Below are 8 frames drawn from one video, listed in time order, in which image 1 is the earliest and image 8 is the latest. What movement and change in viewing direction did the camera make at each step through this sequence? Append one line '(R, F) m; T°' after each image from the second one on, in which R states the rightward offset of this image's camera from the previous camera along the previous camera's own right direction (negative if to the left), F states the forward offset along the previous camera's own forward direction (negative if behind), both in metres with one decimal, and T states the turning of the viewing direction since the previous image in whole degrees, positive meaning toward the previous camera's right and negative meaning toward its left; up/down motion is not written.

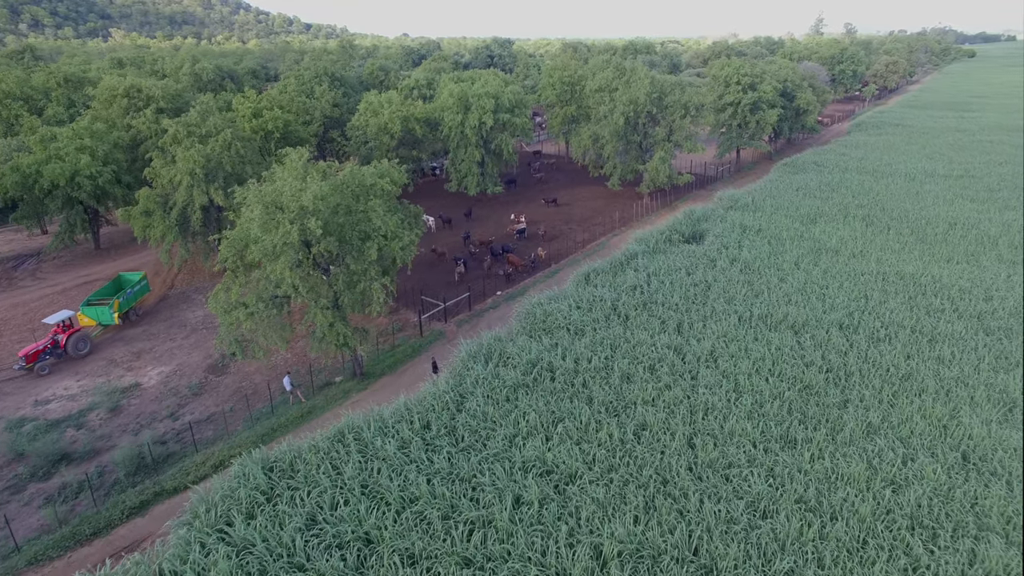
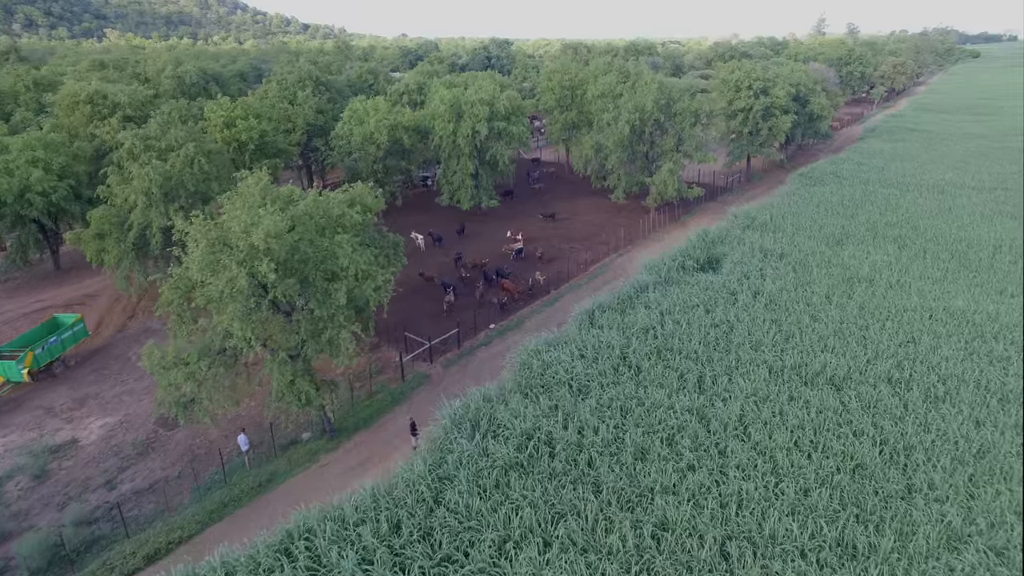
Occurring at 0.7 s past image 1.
(+0.2, +3.4) m; 0°
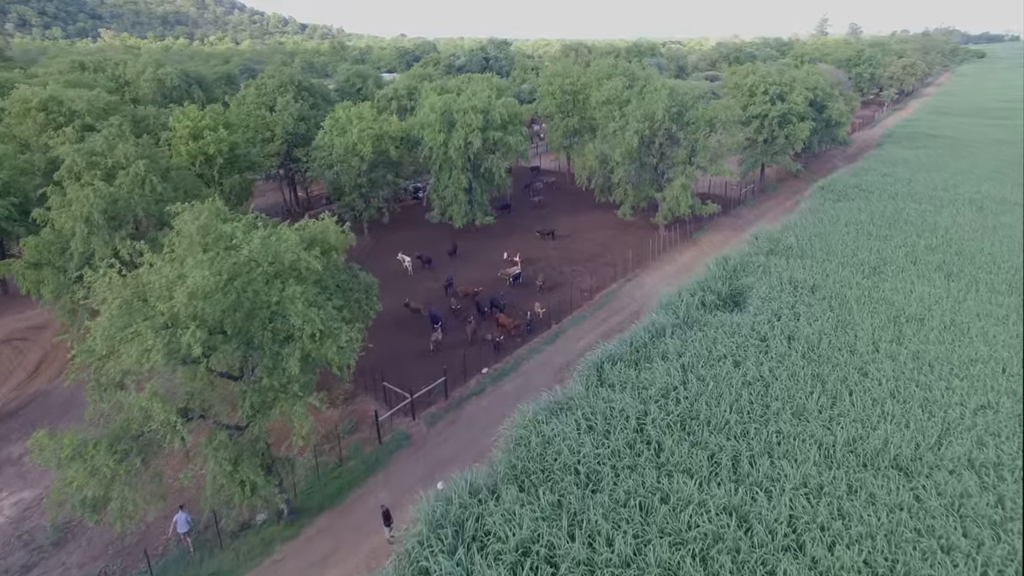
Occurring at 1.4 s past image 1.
(+0.2, +3.7) m; 0°
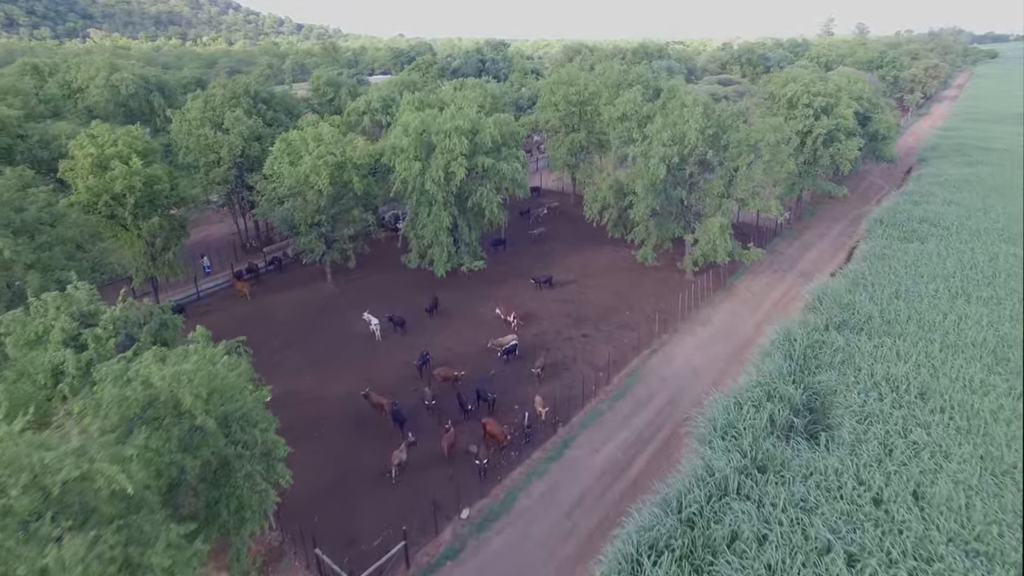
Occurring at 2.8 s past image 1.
(+0.3, +7.6) m; 0°
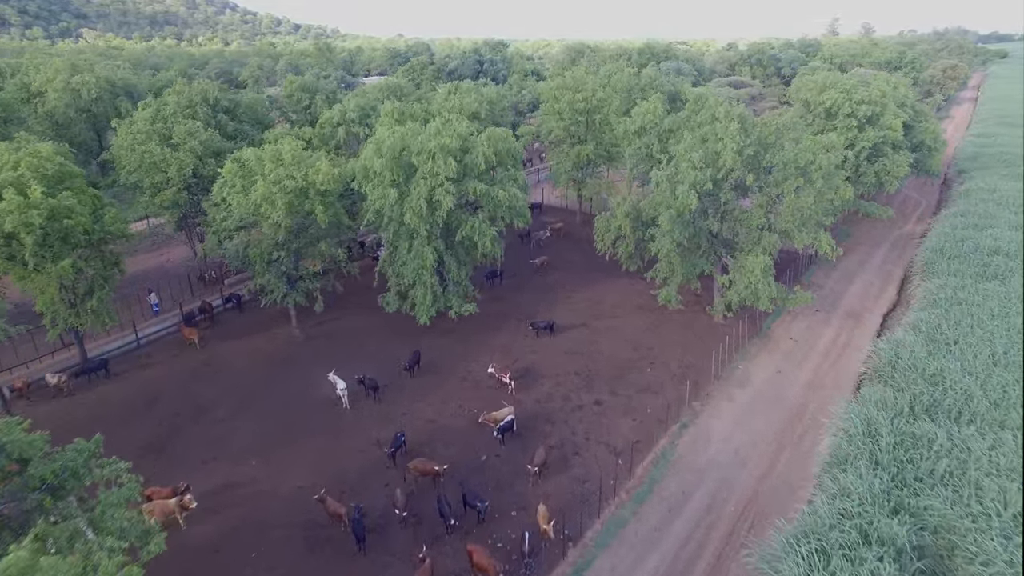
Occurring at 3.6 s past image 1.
(+0.1, +5.4) m; 0°
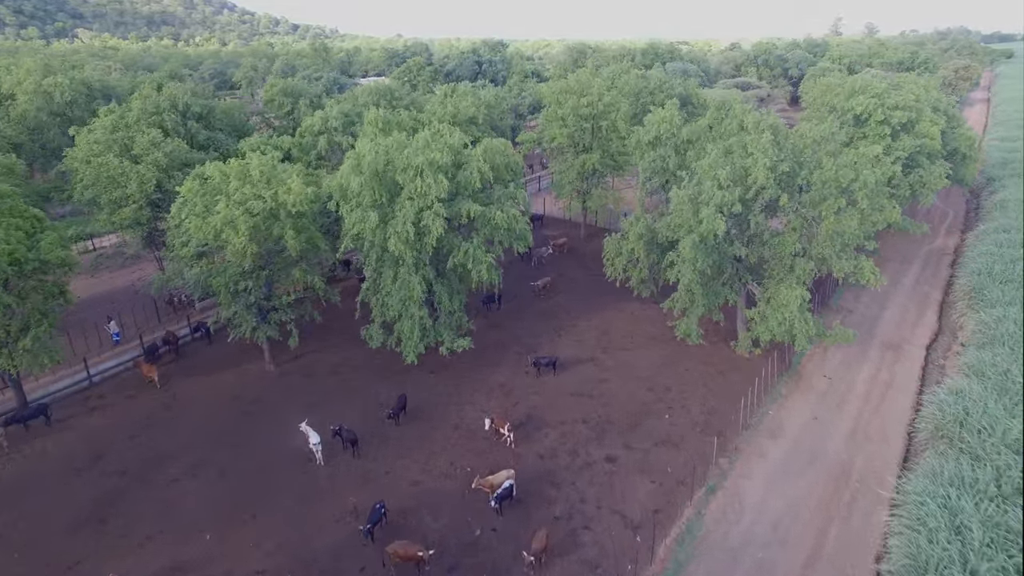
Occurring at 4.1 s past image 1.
(0.0, +3.3) m; 0°
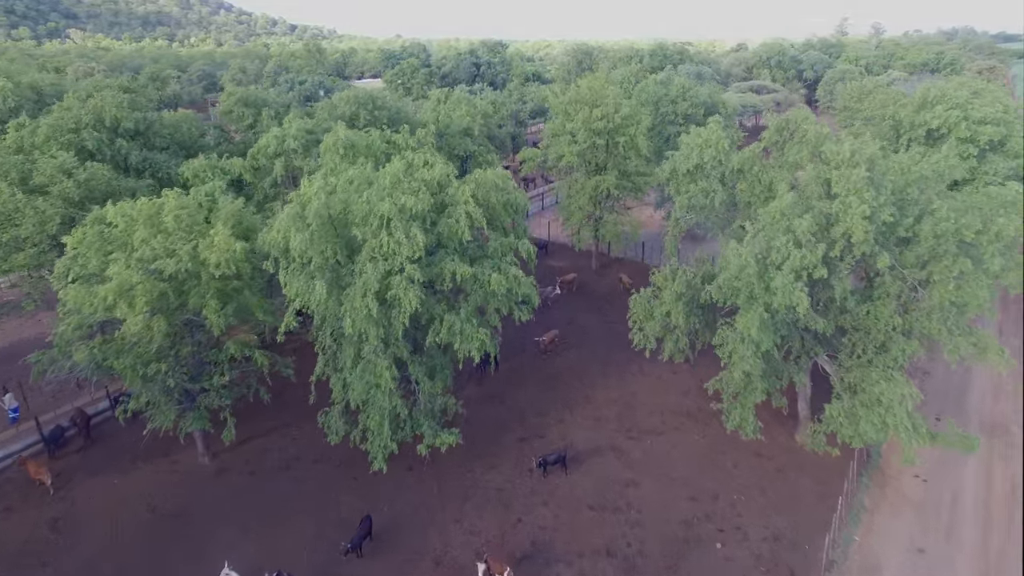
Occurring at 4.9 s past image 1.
(0.0, +5.9) m; 0°
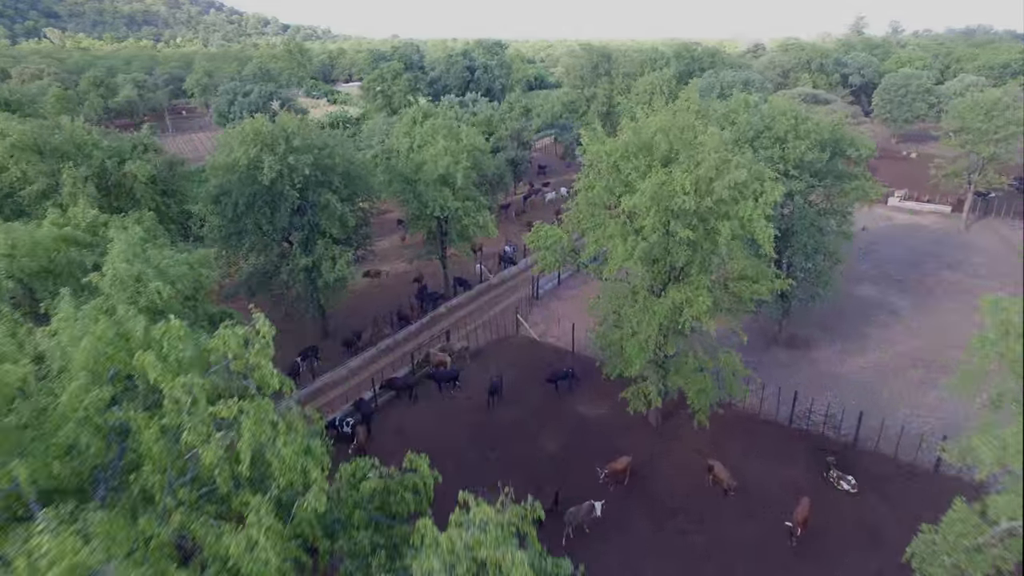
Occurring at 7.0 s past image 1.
(-0.2, +15.1) m; 0°
